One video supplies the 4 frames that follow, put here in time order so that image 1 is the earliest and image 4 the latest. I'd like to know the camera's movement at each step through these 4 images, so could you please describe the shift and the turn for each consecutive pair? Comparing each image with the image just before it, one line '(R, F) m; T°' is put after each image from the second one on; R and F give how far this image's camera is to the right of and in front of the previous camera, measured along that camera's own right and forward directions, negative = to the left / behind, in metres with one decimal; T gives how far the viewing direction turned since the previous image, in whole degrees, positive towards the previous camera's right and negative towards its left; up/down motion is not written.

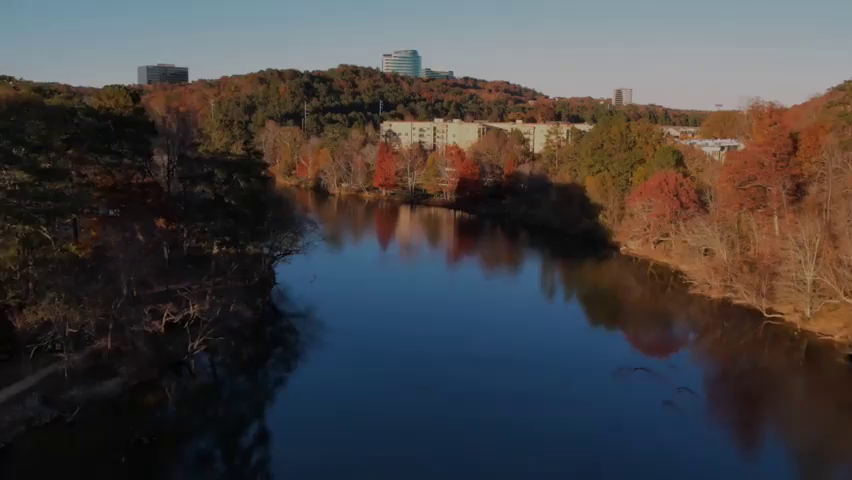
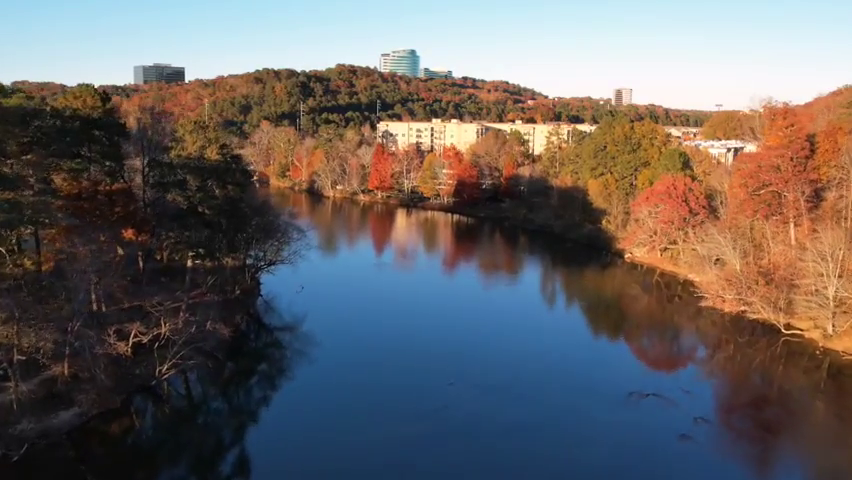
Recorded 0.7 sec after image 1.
(+0.2, +1.4) m; 0°
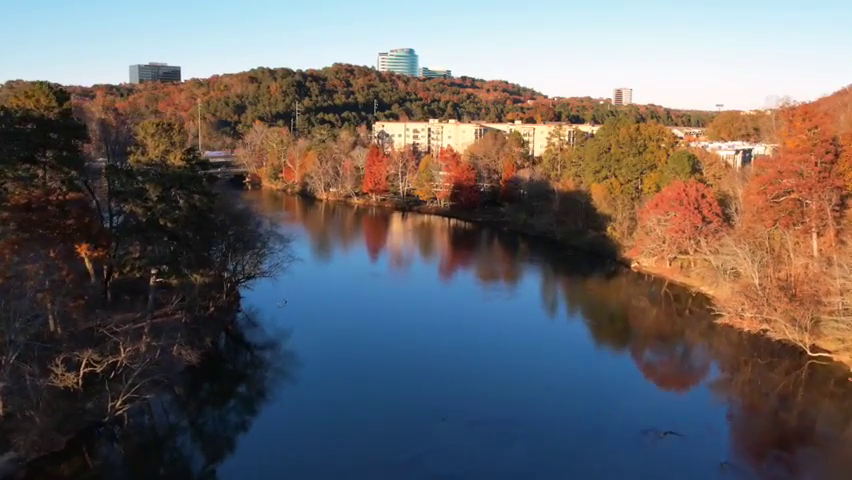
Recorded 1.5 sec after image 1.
(+0.2, +1.7) m; 0°
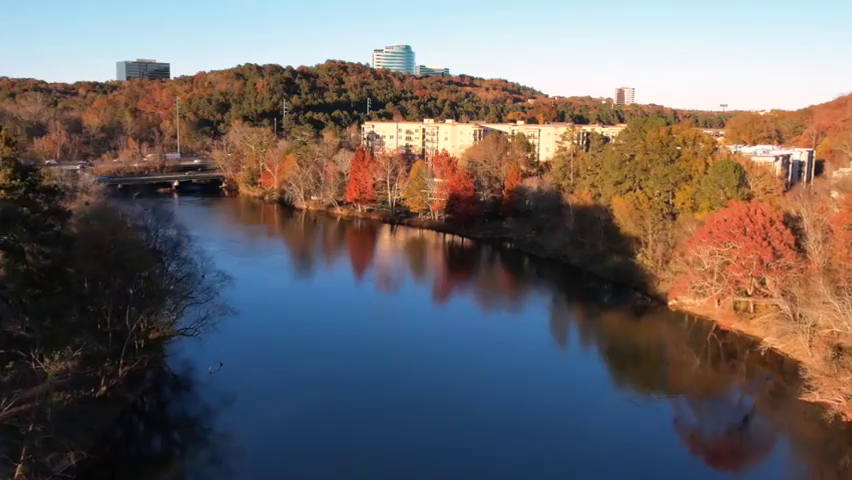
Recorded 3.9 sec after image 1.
(+0.3, +5.3) m; 0°
